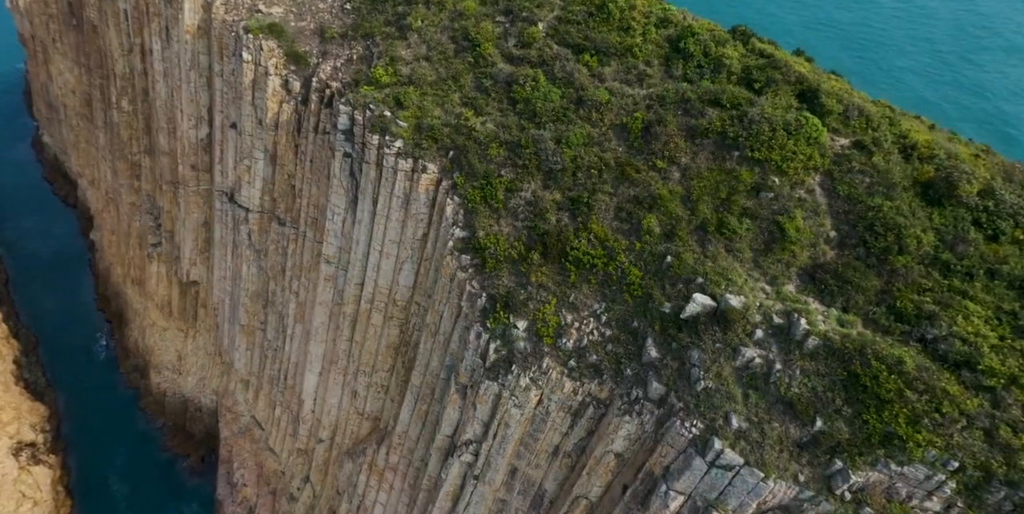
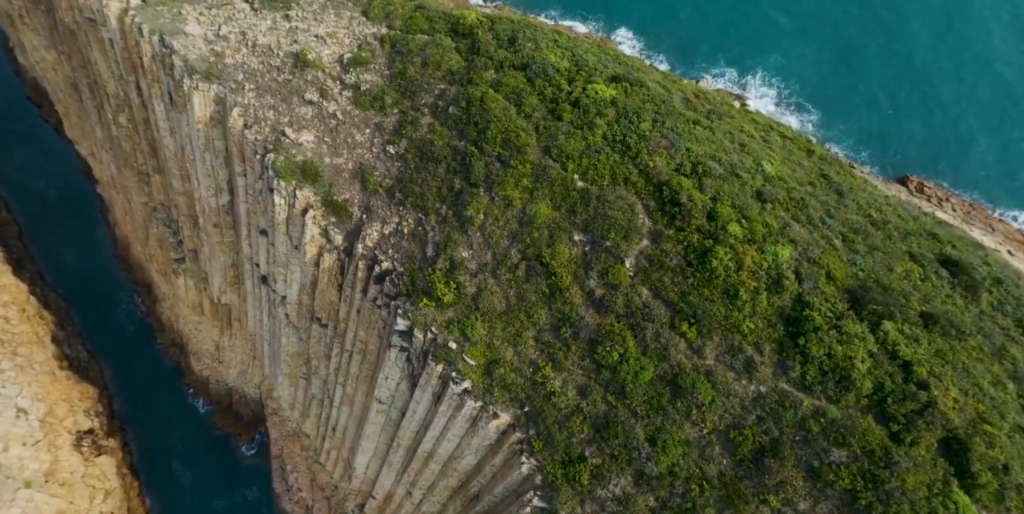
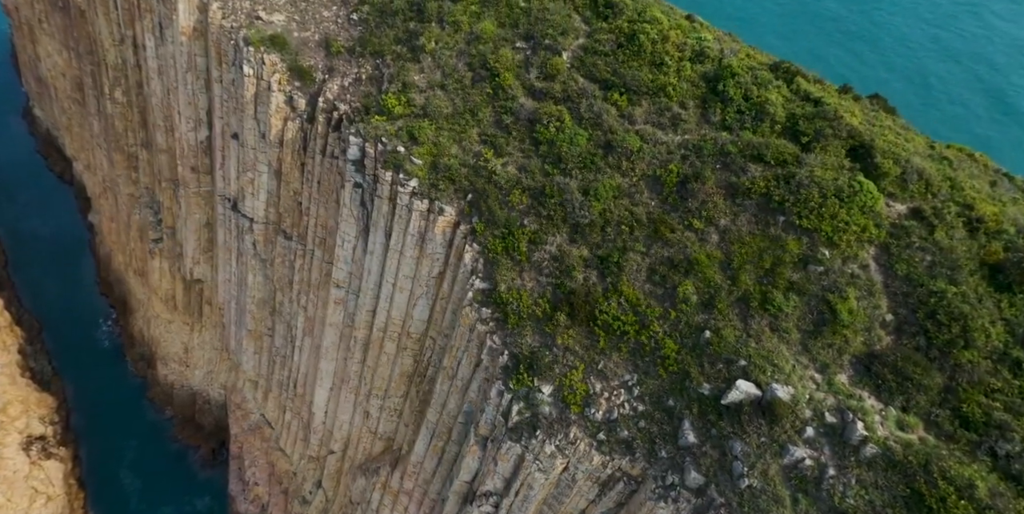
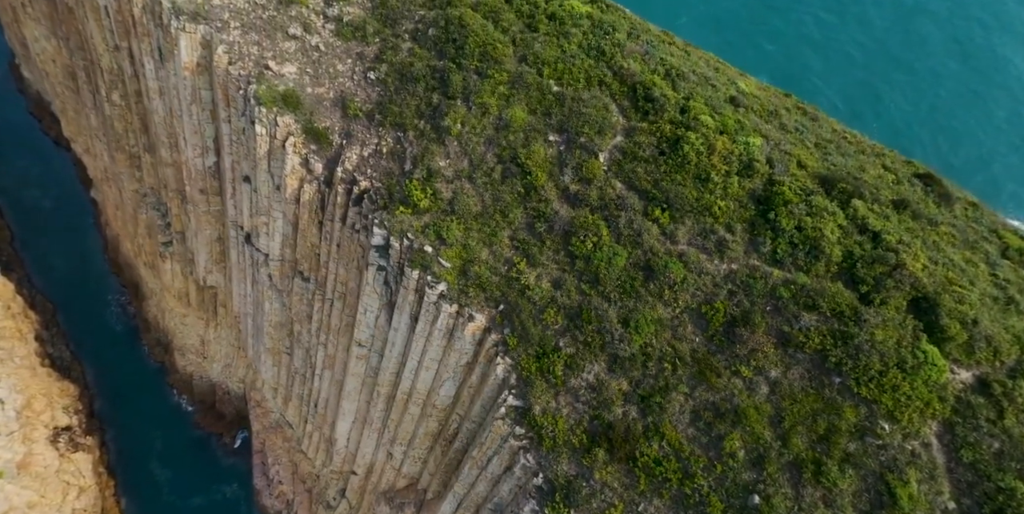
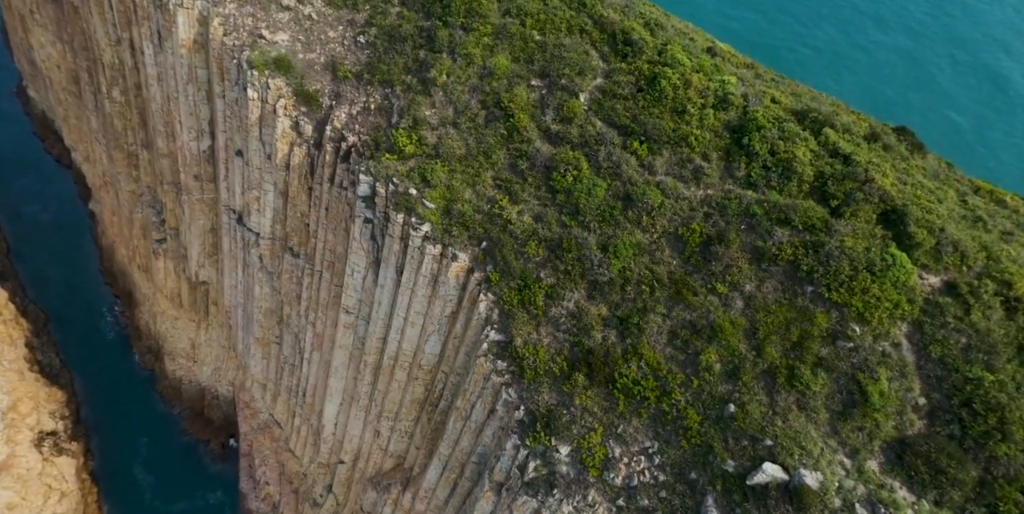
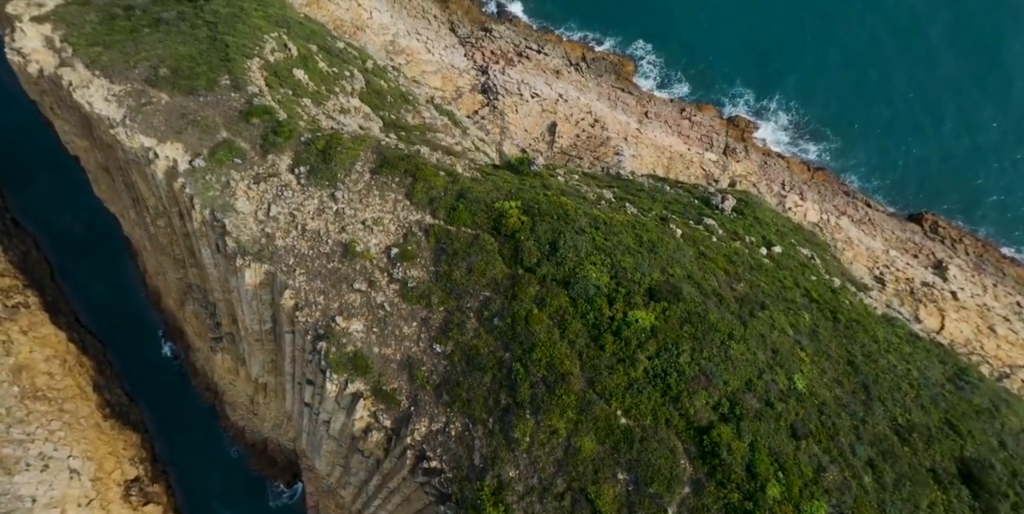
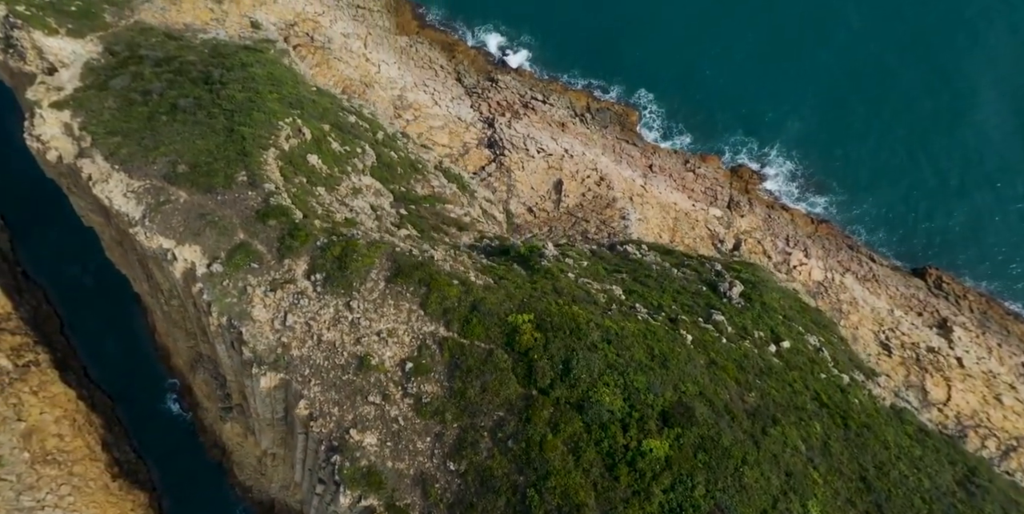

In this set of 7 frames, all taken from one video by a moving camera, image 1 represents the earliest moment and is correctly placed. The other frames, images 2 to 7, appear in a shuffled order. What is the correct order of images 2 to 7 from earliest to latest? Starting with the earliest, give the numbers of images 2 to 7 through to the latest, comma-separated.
3, 5, 4, 2, 6, 7
